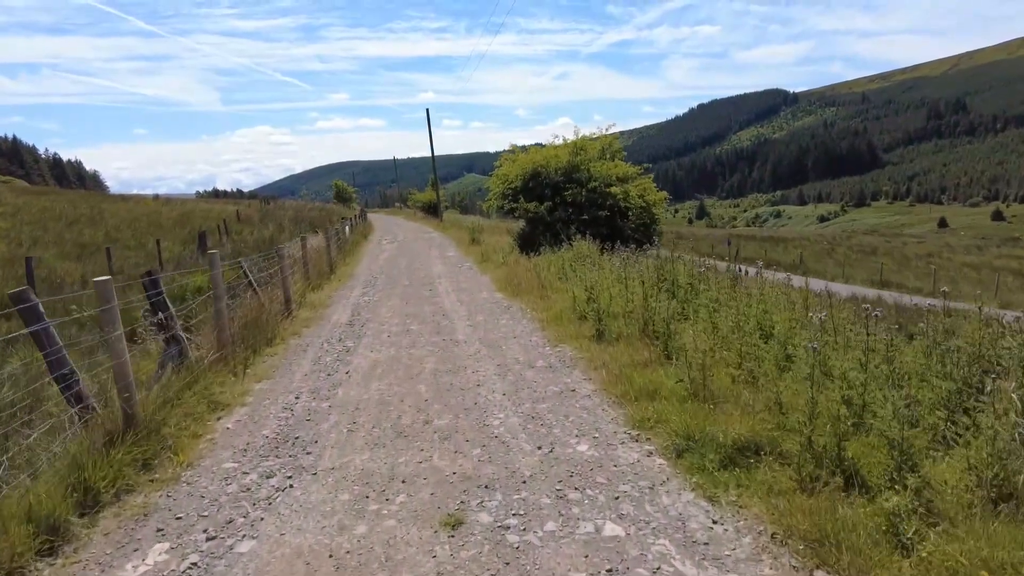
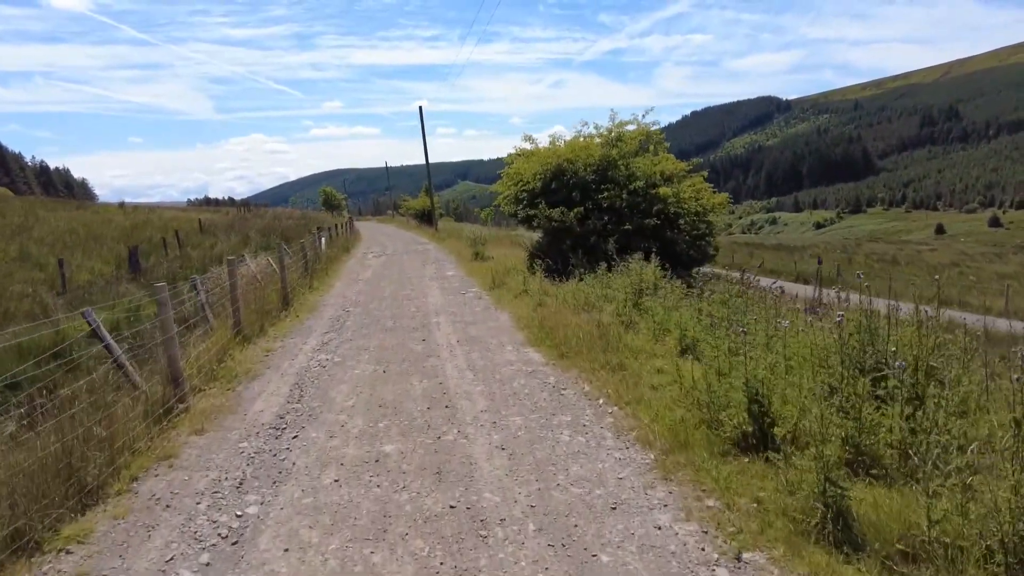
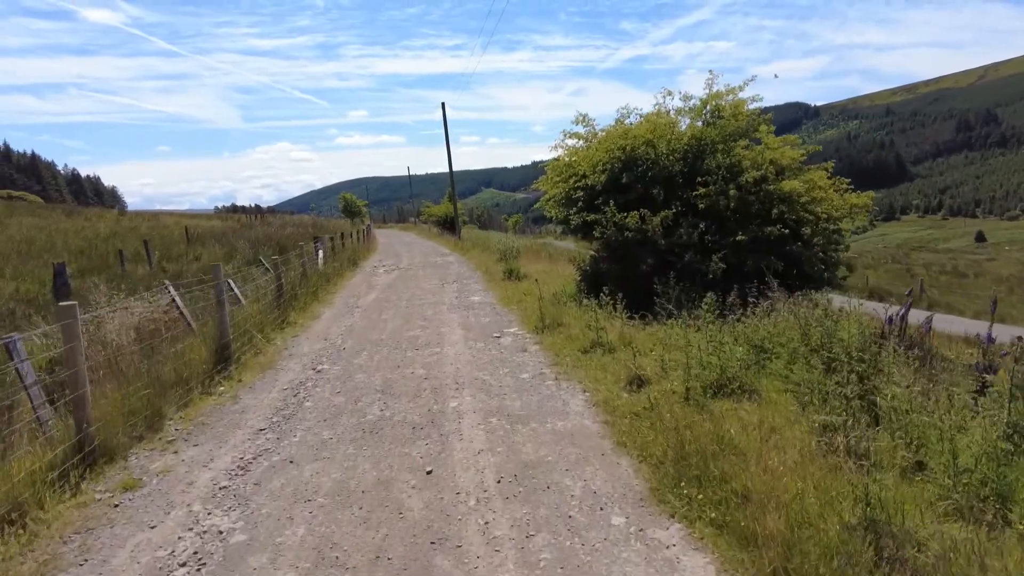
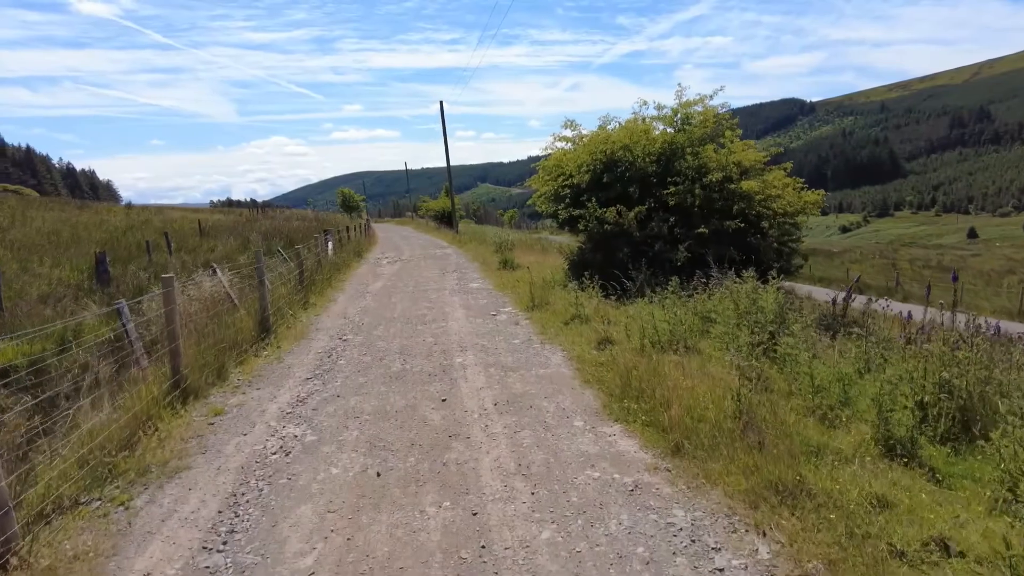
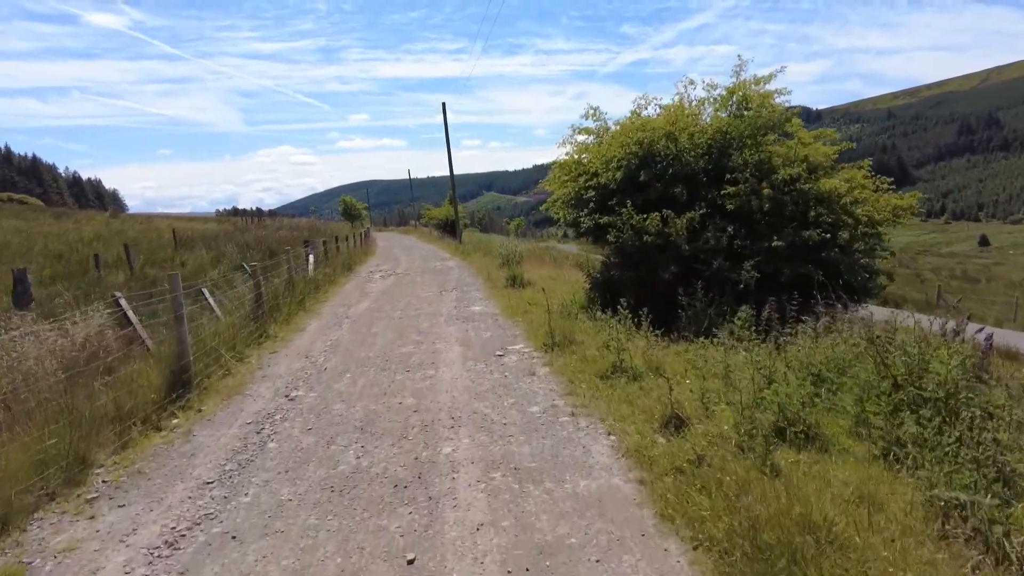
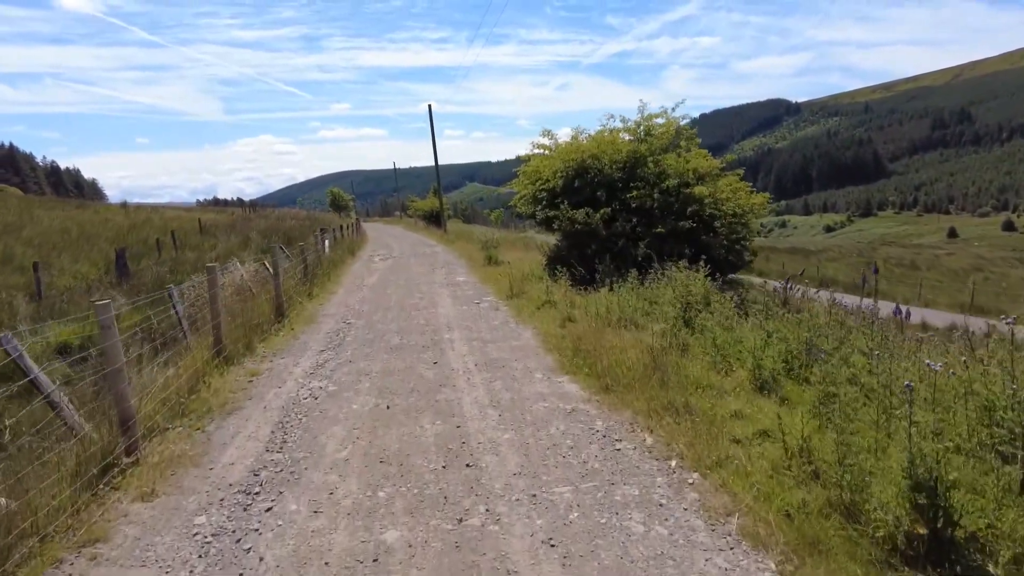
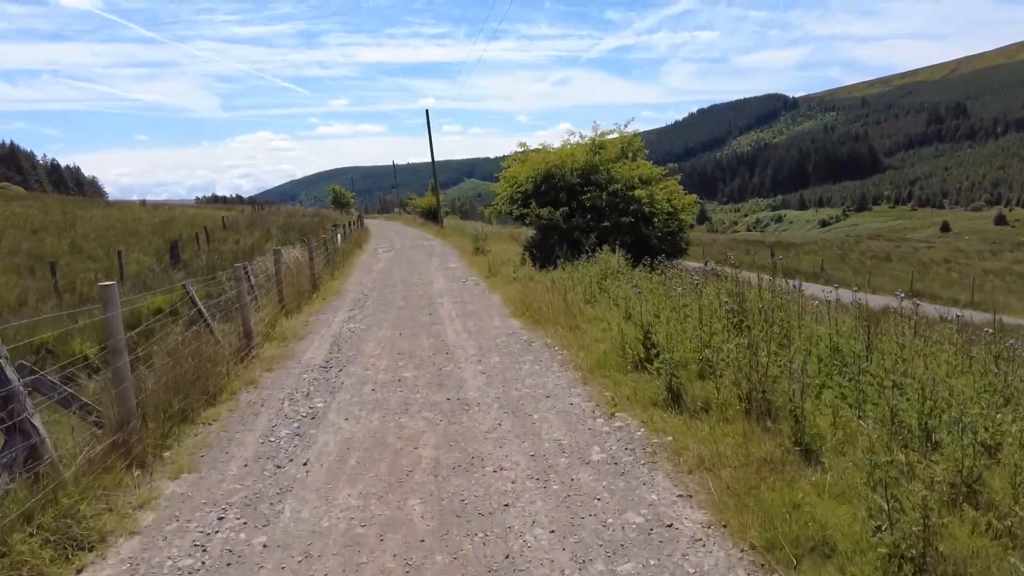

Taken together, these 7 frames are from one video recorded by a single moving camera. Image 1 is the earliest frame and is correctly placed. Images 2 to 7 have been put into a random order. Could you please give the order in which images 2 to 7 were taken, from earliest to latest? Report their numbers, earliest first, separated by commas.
7, 2, 6, 4, 3, 5
